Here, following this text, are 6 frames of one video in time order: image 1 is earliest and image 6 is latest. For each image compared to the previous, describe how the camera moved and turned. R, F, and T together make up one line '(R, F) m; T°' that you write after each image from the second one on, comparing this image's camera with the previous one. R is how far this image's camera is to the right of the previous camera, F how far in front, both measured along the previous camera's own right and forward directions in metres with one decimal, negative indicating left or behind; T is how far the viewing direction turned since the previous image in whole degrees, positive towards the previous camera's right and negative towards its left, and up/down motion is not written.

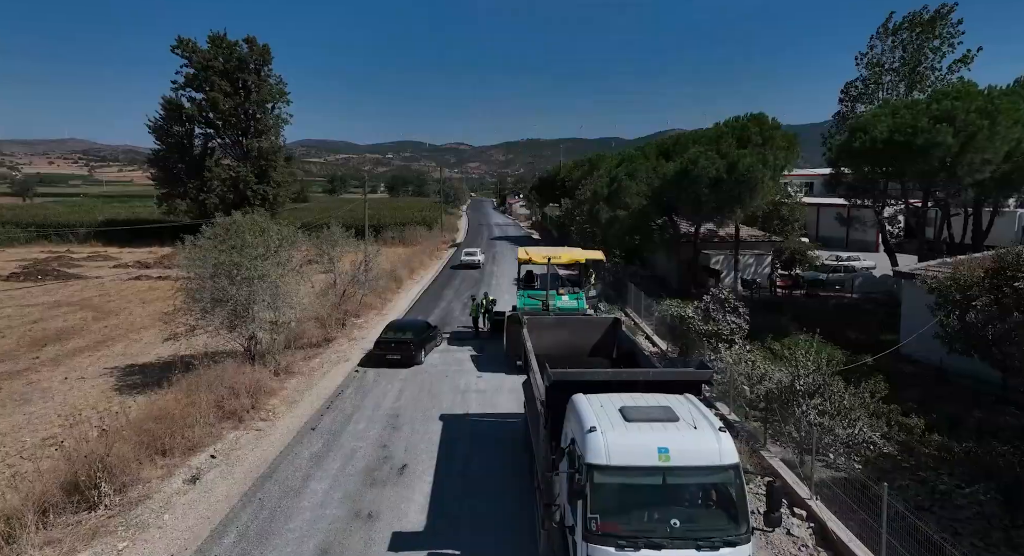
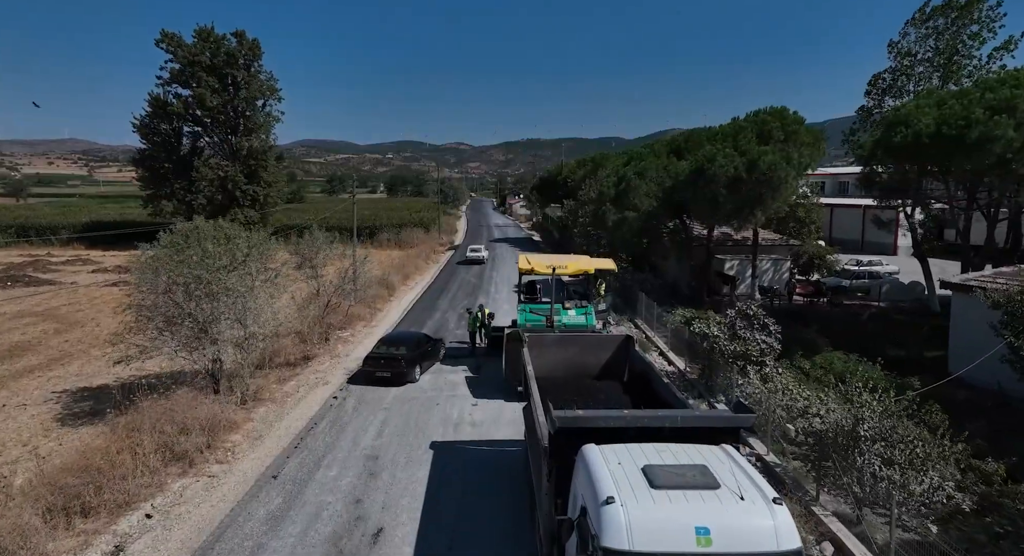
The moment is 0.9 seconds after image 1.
(0.0, +1.9) m; 0°
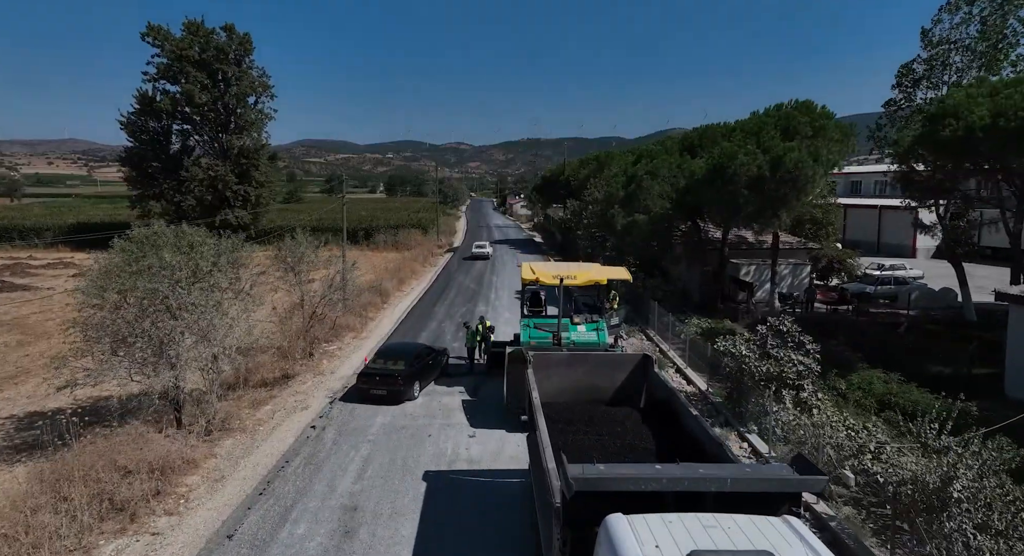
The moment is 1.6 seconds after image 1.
(0.0, +1.7) m; 0°
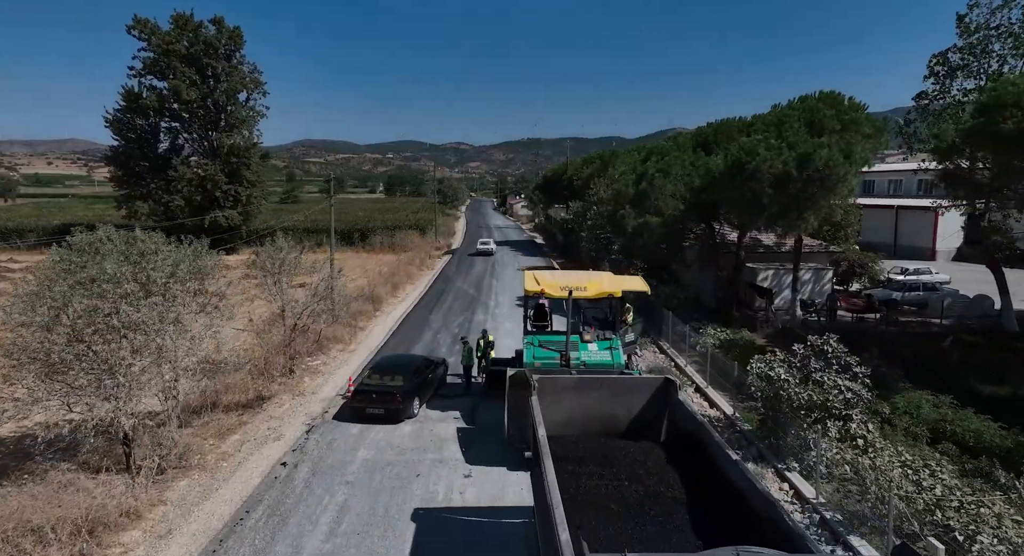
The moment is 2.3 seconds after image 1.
(0.0, +1.7) m; 0°
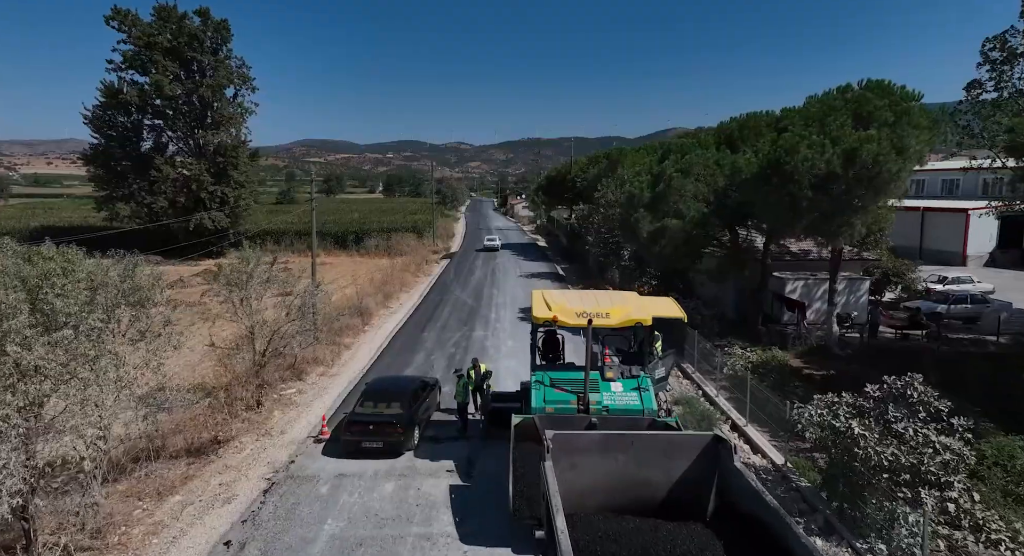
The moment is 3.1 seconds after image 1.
(-0.1, +2.3) m; 0°
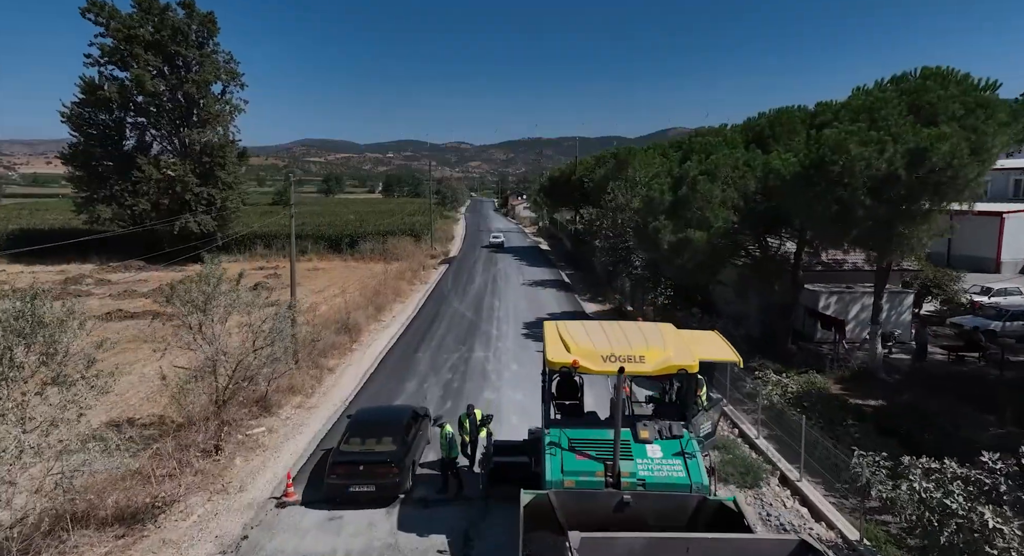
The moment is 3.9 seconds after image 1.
(-0.1, +2.2) m; 0°
